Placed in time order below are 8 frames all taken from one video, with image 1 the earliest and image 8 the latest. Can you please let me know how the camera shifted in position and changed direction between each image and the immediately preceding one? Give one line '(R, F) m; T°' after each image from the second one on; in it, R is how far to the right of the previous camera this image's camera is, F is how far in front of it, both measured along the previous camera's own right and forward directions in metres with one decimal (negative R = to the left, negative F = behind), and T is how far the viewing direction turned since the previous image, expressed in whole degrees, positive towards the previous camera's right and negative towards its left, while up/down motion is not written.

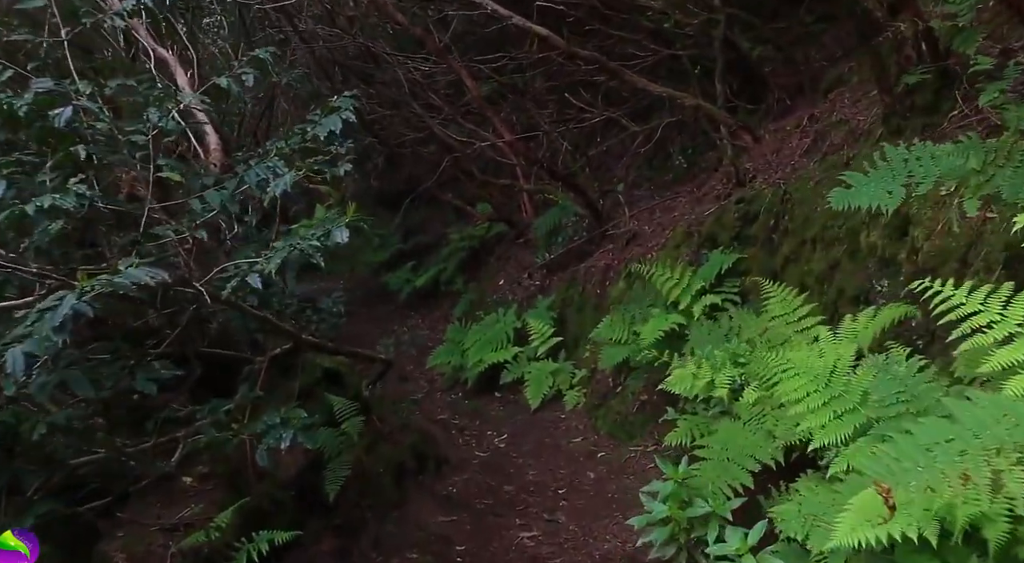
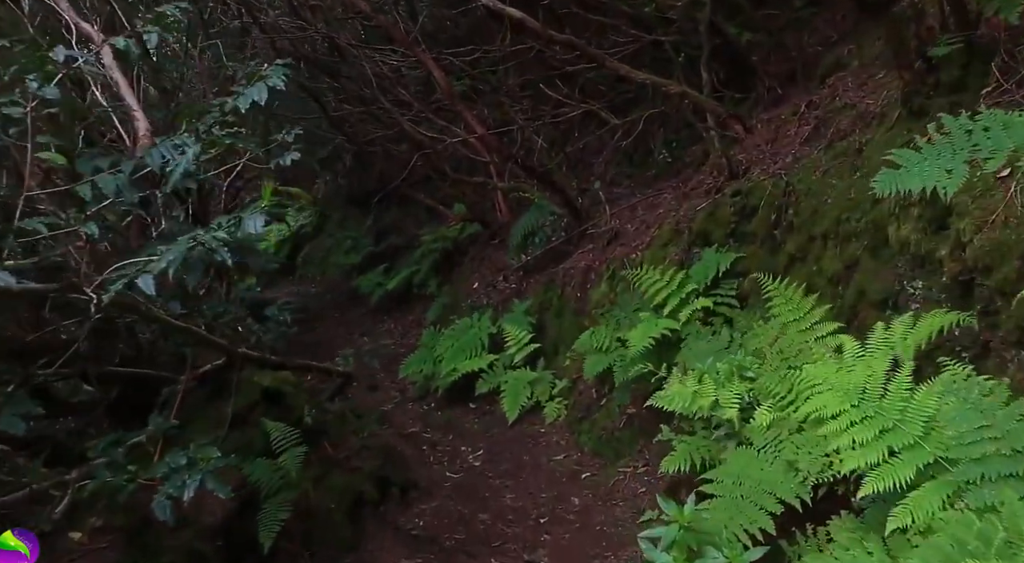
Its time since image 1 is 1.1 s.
(0.0, +0.7) m; +2°
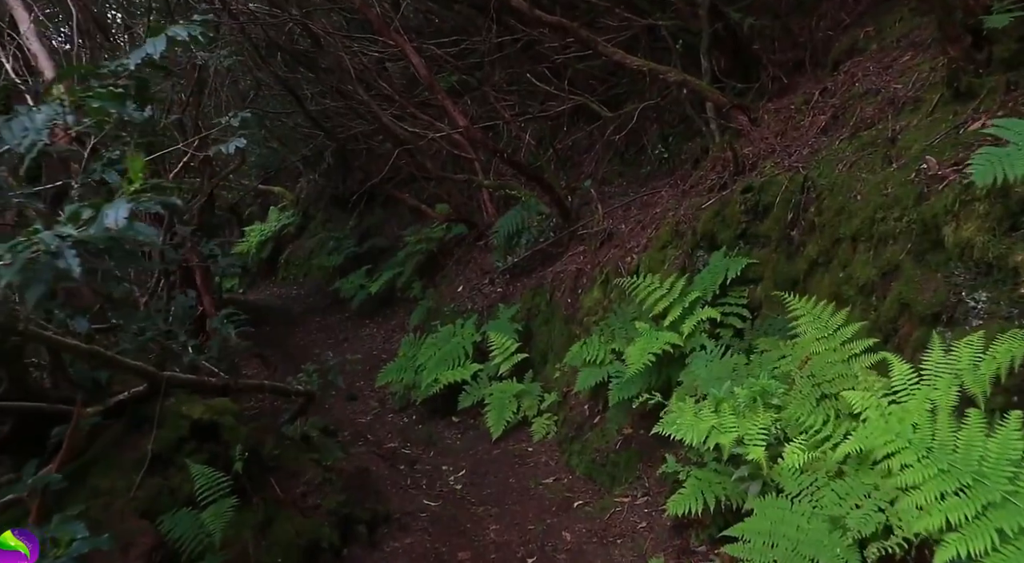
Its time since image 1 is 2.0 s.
(0.0, +0.7) m; +1°
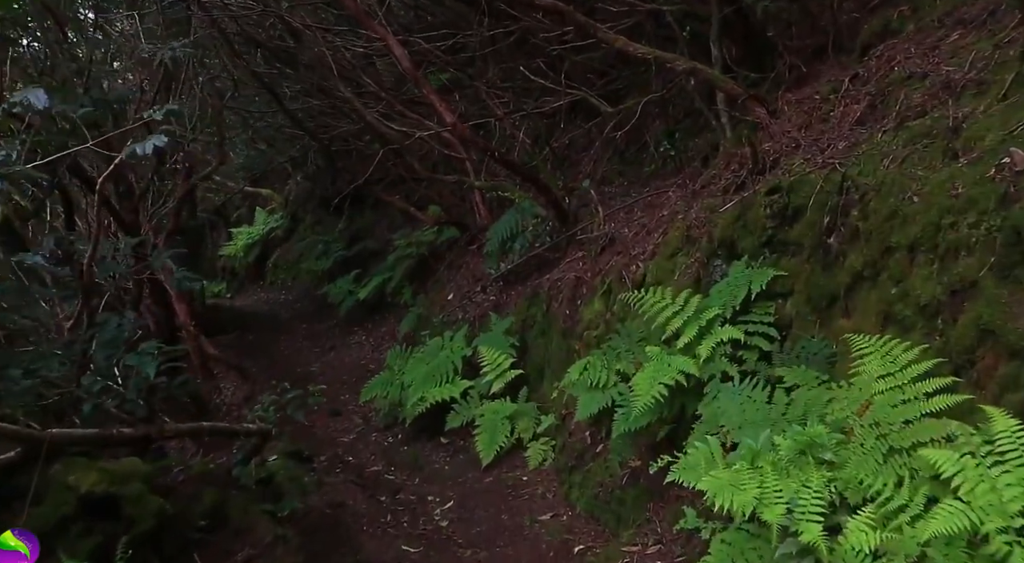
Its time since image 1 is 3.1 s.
(0.0, +0.7) m; 0°
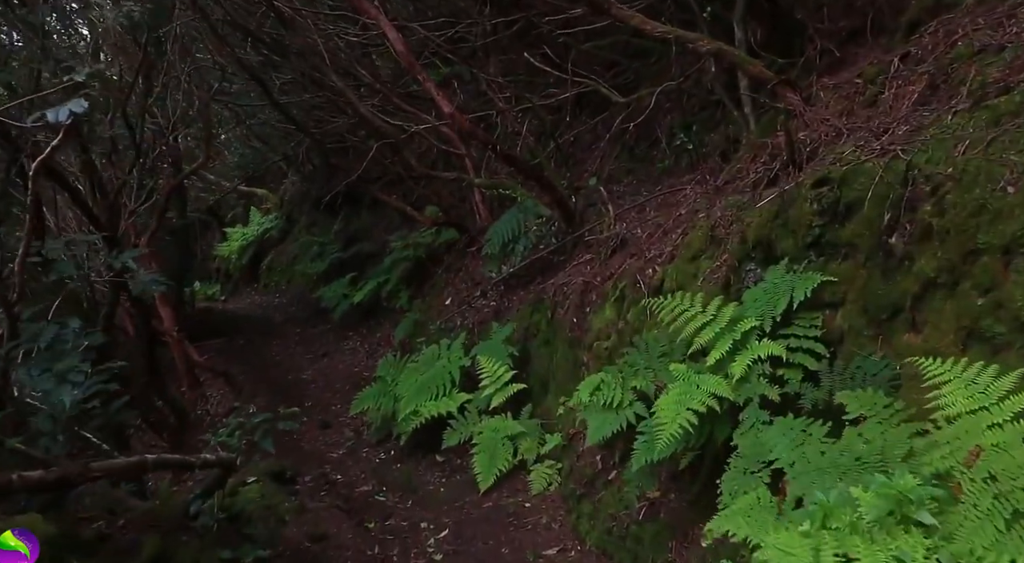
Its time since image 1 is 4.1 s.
(0.0, +0.6) m; 0°
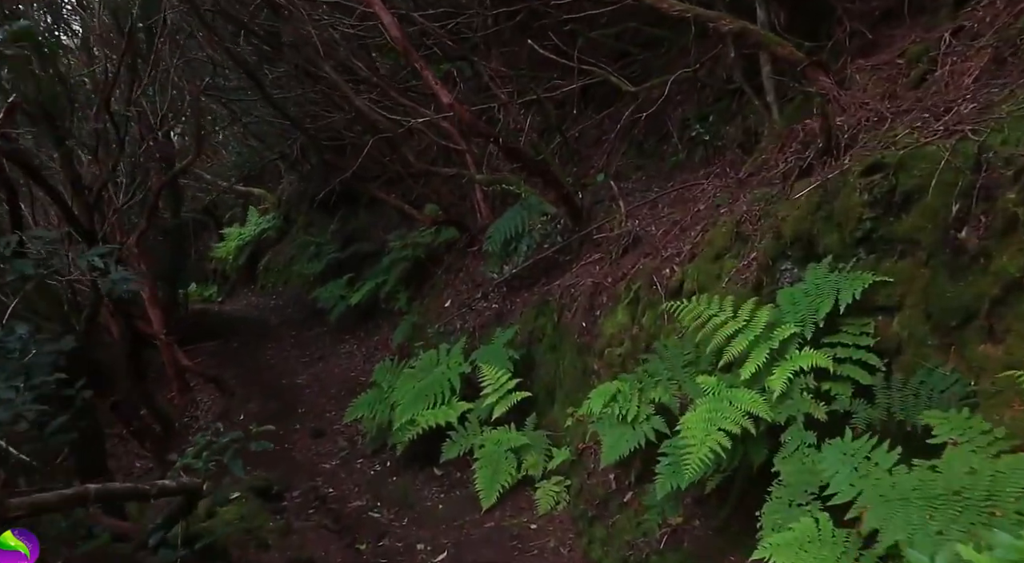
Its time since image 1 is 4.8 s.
(0.0, +0.5) m; 0°
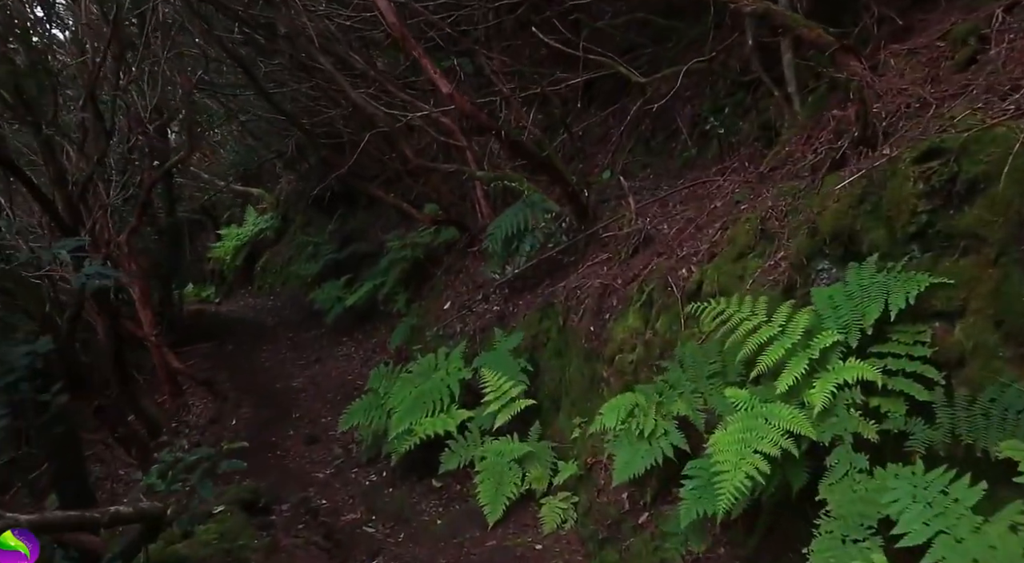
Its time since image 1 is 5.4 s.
(0.0, +0.4) m; 0°
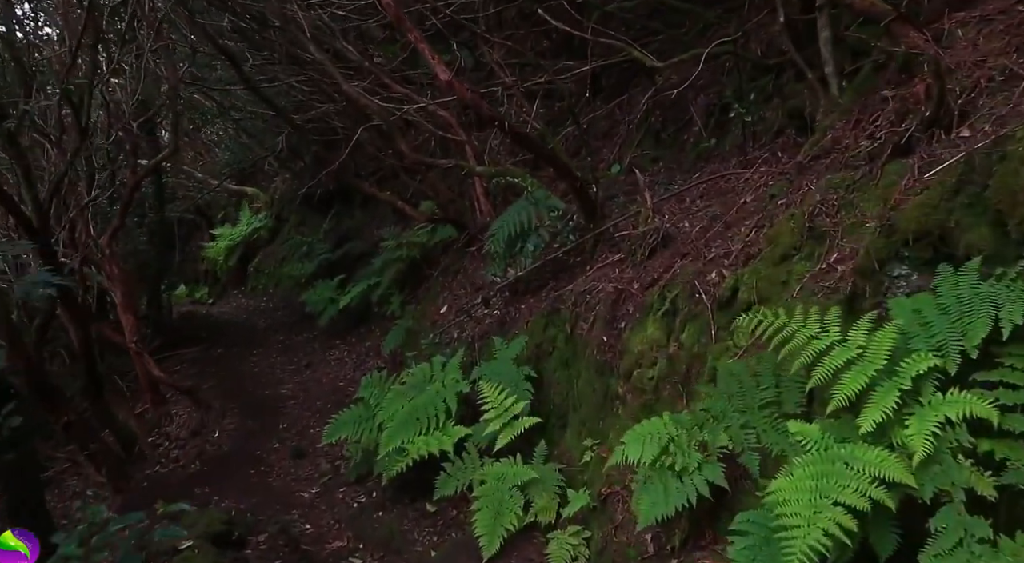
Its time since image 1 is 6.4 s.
(0.0, +0.6) m; 0°
